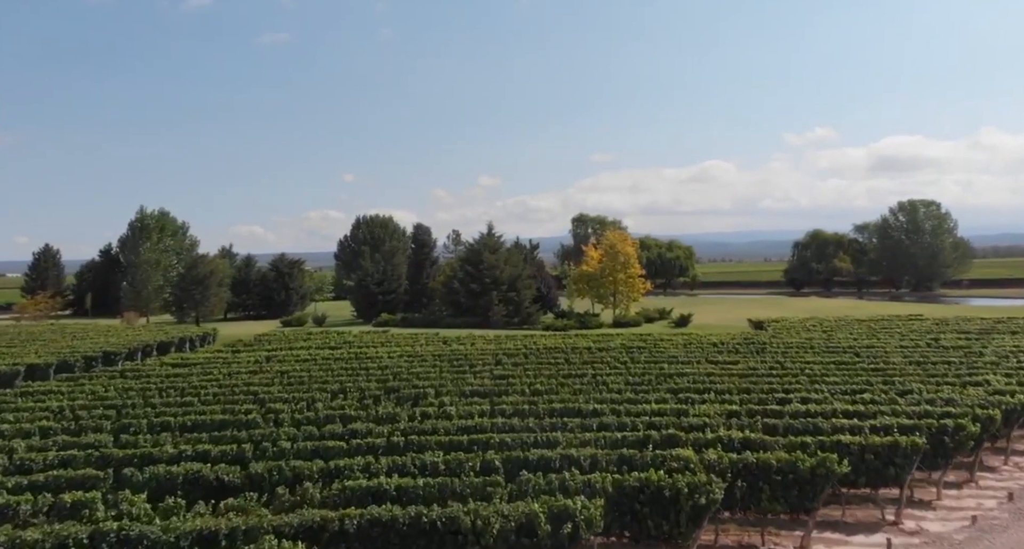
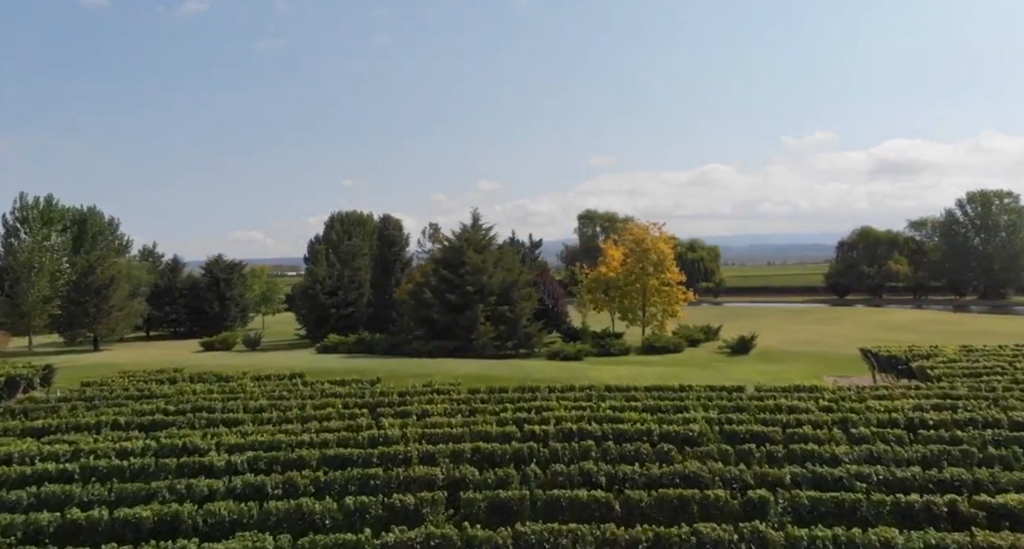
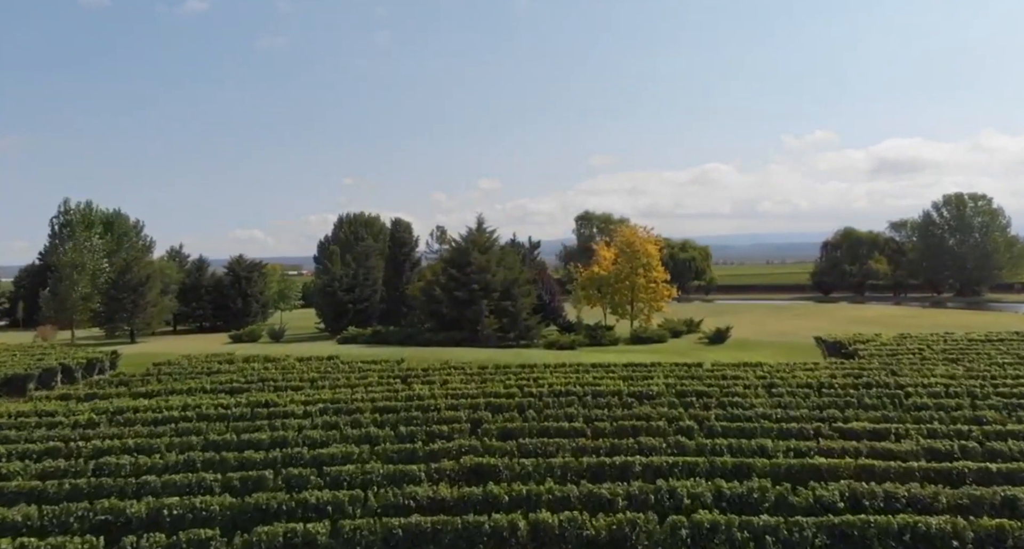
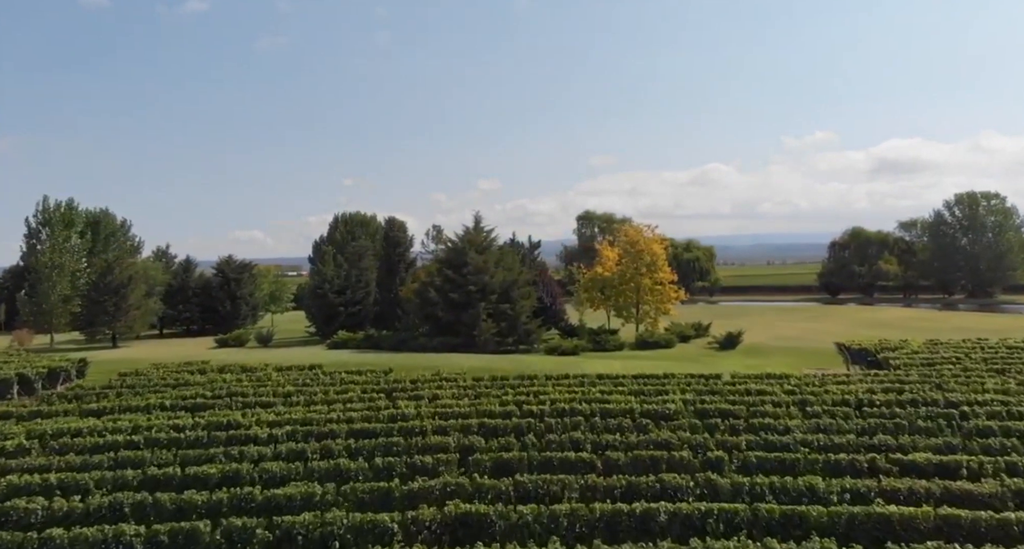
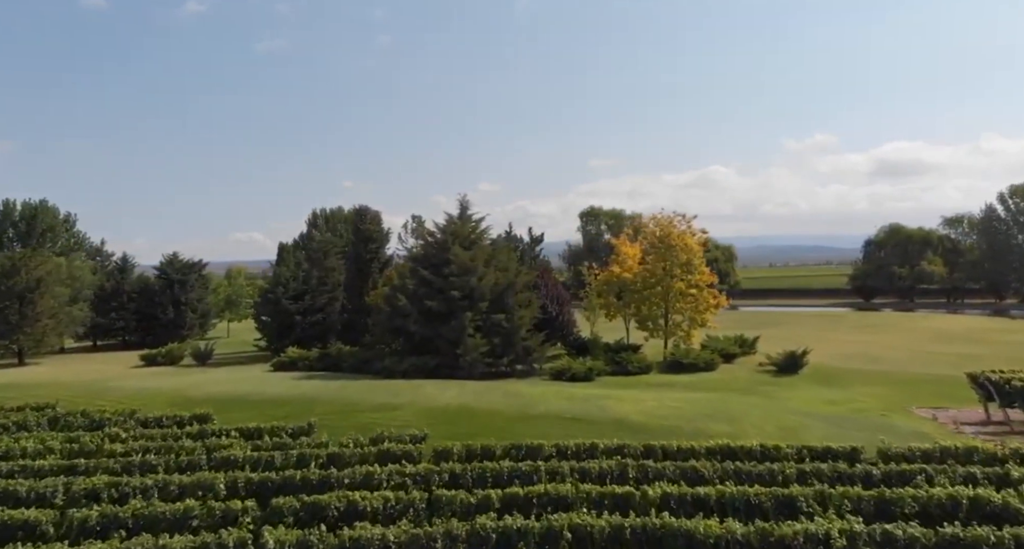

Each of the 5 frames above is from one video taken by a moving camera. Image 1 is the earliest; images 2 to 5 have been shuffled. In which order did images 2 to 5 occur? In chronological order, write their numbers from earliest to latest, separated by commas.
3, 4, 2, 5
